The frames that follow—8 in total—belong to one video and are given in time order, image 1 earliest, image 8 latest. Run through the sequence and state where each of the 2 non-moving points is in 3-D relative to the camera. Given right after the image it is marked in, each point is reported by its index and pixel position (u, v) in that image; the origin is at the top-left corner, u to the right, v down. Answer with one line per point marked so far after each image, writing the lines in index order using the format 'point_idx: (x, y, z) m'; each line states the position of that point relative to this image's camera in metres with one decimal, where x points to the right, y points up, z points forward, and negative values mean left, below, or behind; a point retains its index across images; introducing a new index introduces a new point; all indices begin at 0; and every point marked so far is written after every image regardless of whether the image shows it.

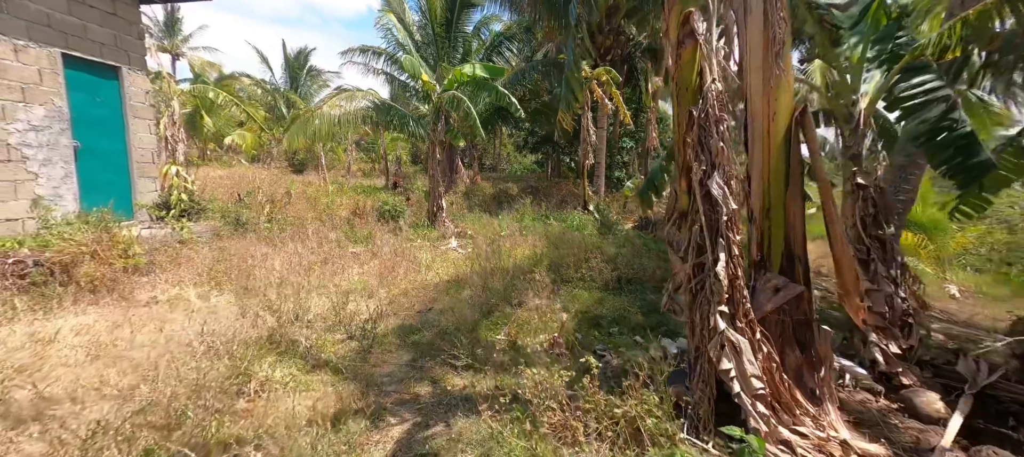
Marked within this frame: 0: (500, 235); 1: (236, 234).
0: (-0.2, -0.1, +8.3) m
1: (-4.5, -0.1, +7.0) m
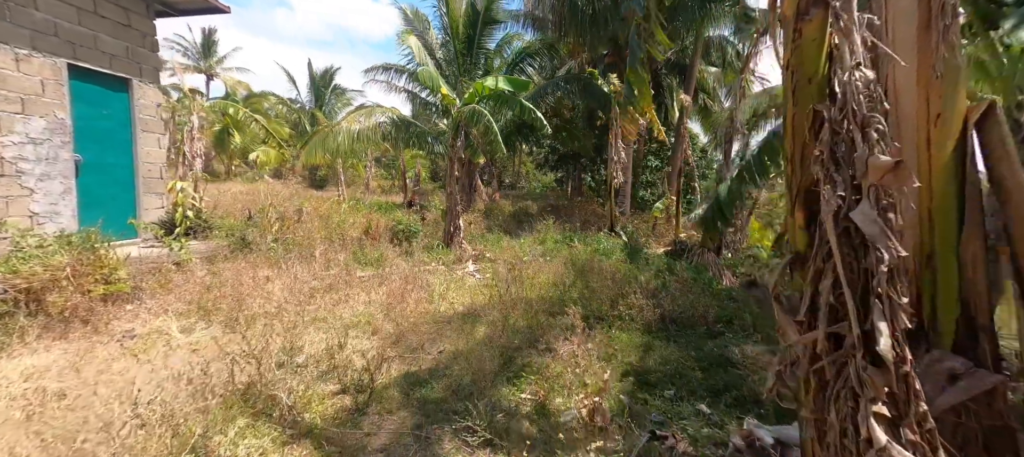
0: (+0.1, -0.5, +7.6) m
1: (-4.1, -0.4, +6.5) m
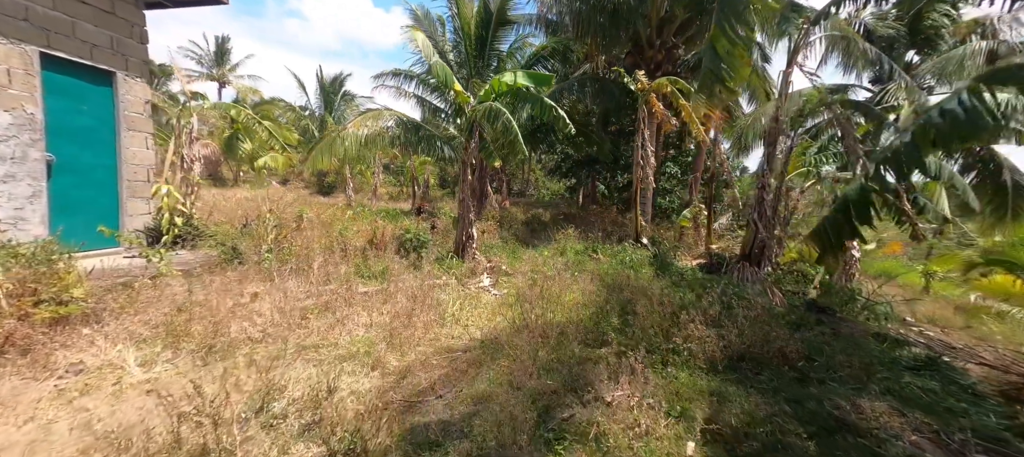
0: (+0.5, -0.7, +6.8) m
1: (-3.8, -0.5, +5.8) m
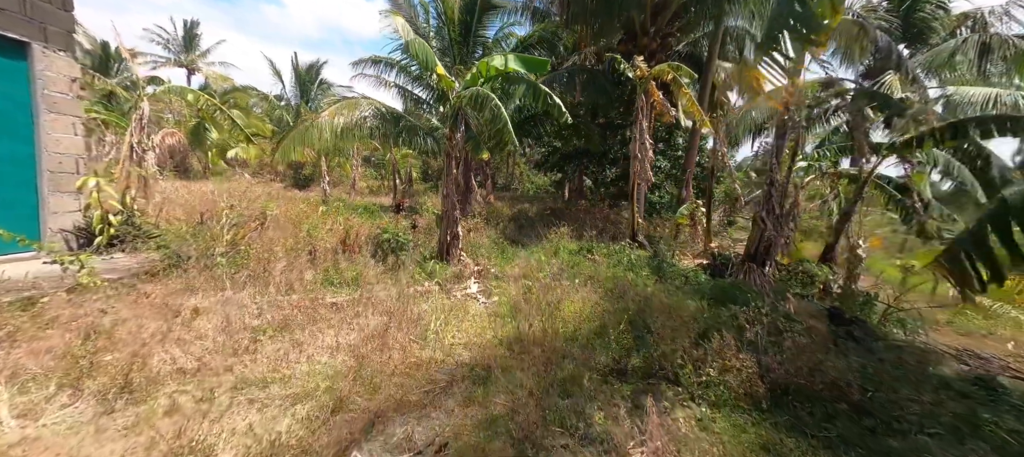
0: (+0.3, -0.7, +6.1) m
1: (-3.9, -0.5, +4.9) m
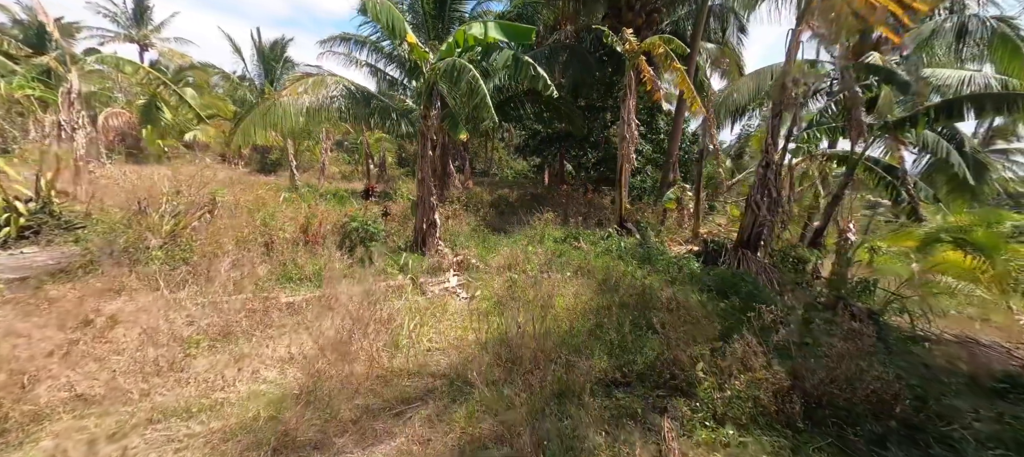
0: (+0.1, -0.5, +5.6) m
1: (-4.1, -0.4, +4.2) m
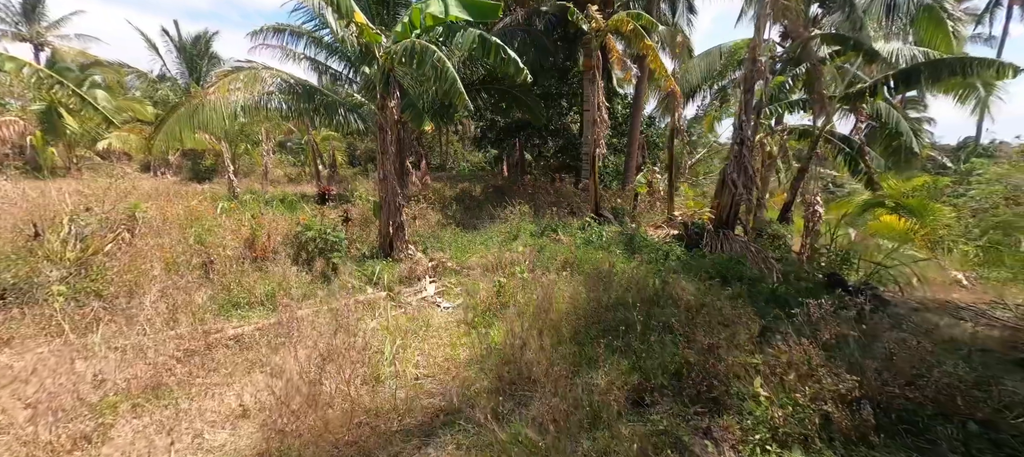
0: (-0.1, -0.5, +5.1) m
1: (-4.1, -0.7, +3.3) m
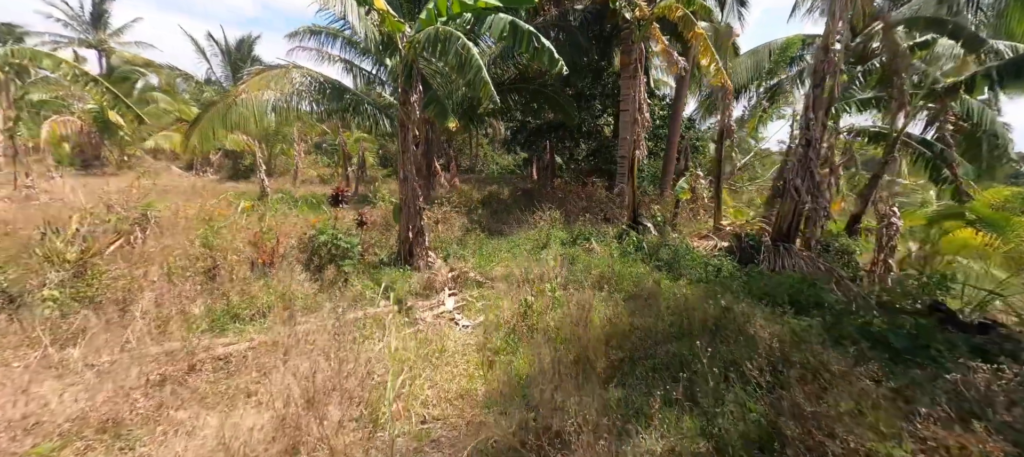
0: (+0.2, -0.6, +4.5) m
1: (-3.9, -0.7, +3.0) m
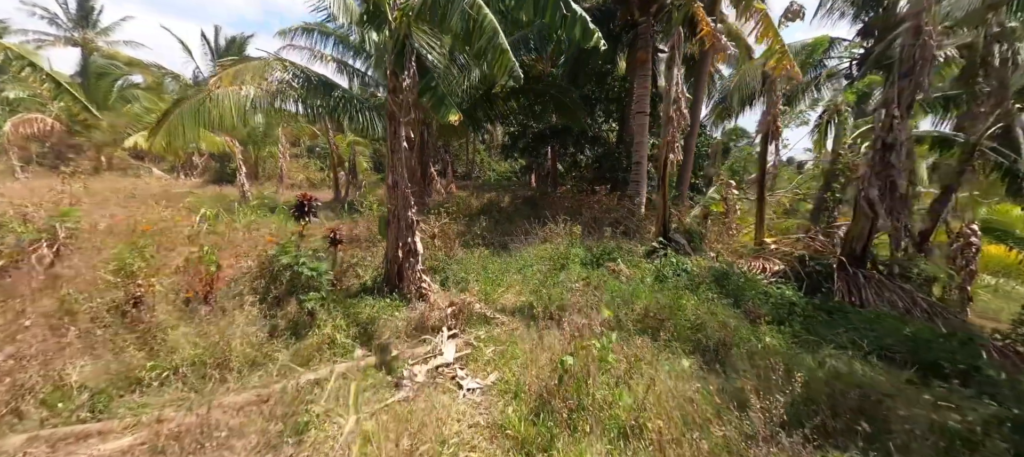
0: (+0.4, -0.8, +3.4) m
1: (-3.7, -0.8, +1.8) m
